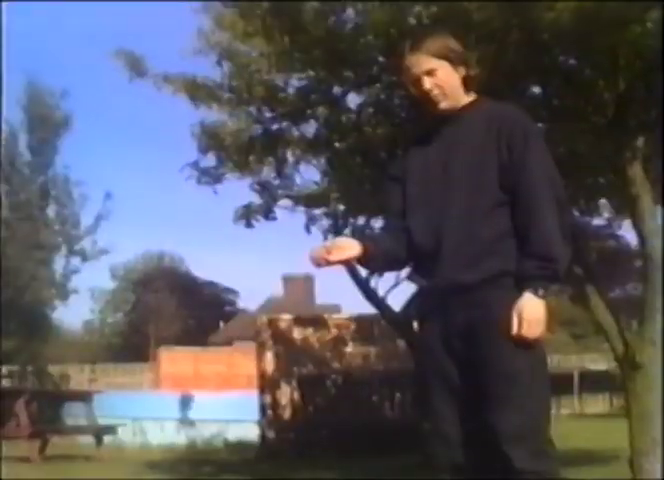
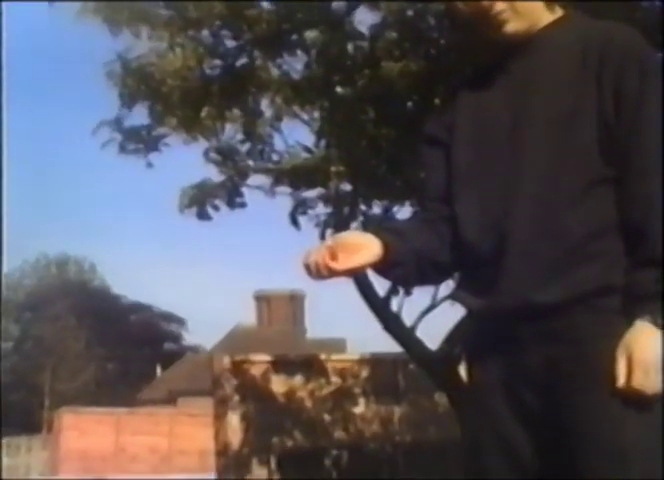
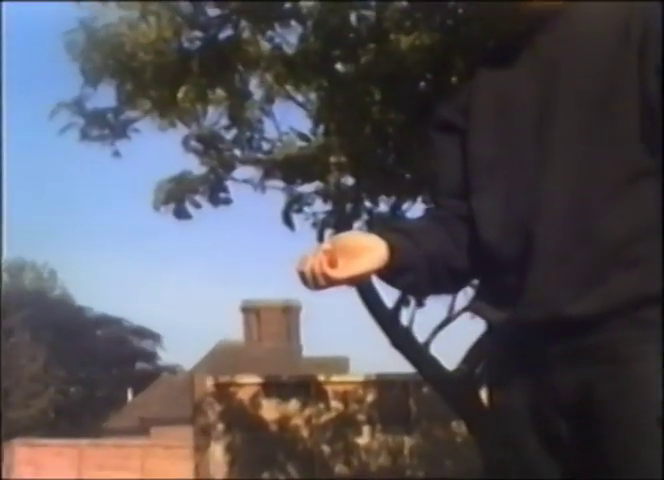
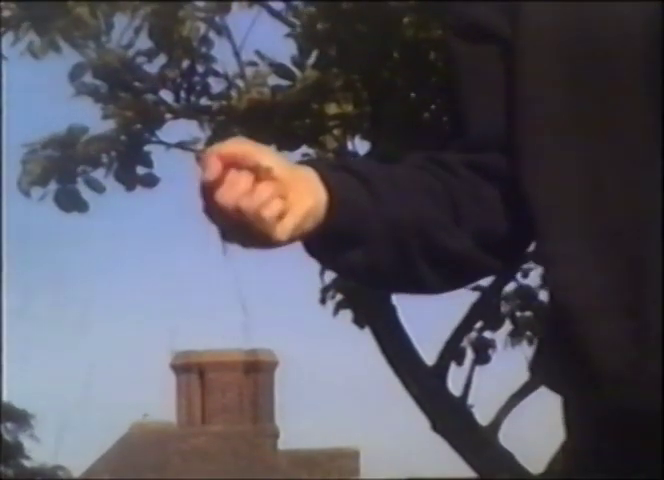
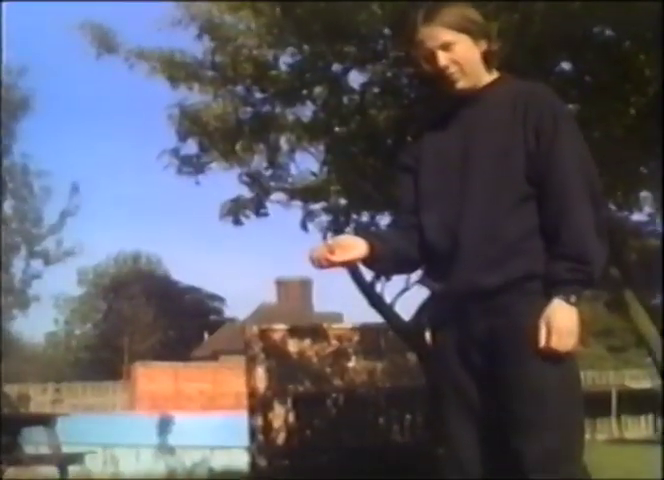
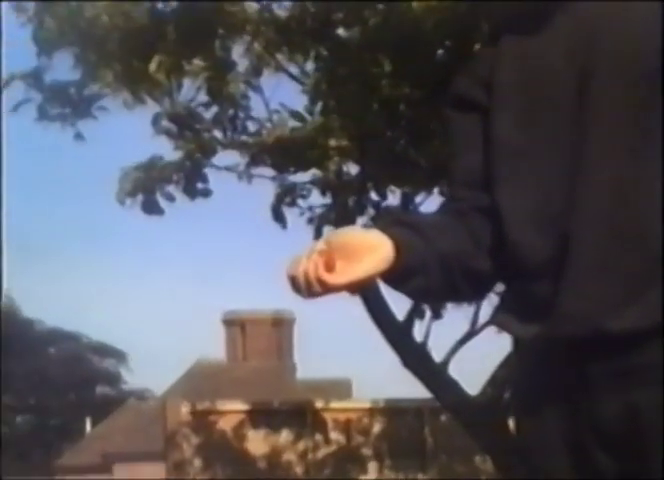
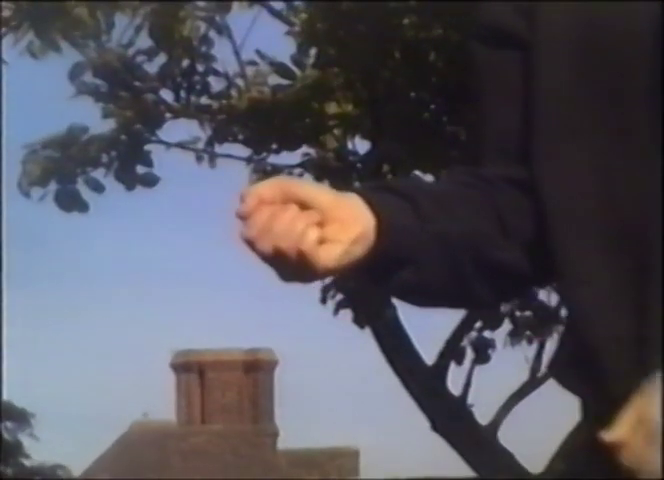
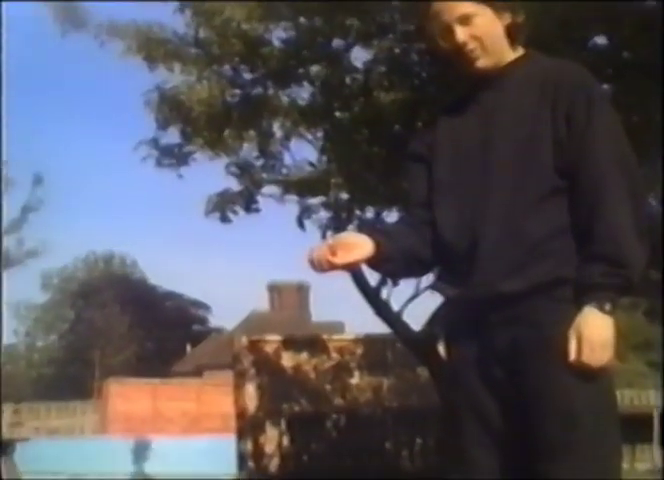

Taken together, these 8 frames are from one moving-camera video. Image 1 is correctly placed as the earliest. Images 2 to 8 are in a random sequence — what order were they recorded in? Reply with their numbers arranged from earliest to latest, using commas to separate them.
5, 8, 2, 3, 6, 7, 4
